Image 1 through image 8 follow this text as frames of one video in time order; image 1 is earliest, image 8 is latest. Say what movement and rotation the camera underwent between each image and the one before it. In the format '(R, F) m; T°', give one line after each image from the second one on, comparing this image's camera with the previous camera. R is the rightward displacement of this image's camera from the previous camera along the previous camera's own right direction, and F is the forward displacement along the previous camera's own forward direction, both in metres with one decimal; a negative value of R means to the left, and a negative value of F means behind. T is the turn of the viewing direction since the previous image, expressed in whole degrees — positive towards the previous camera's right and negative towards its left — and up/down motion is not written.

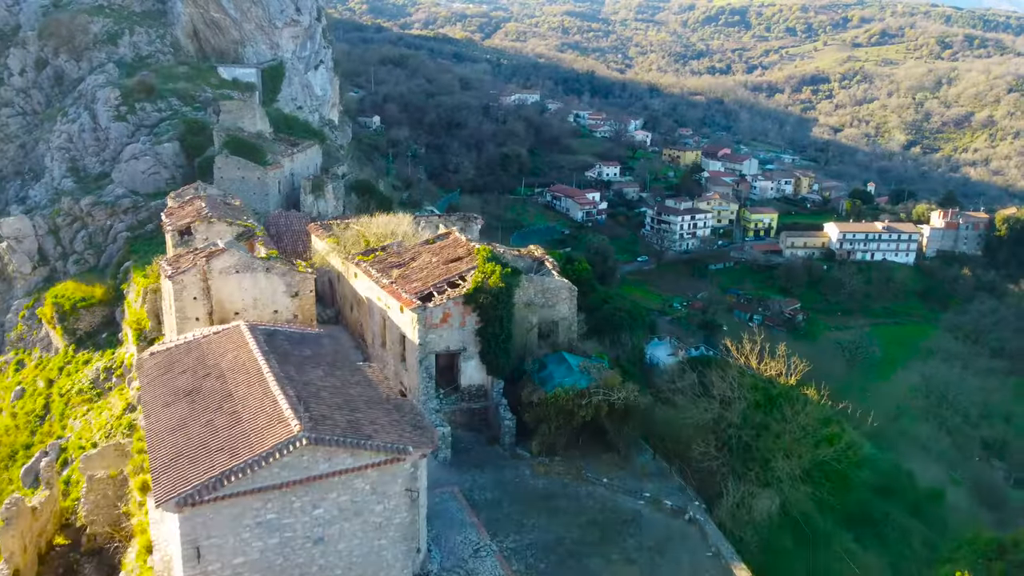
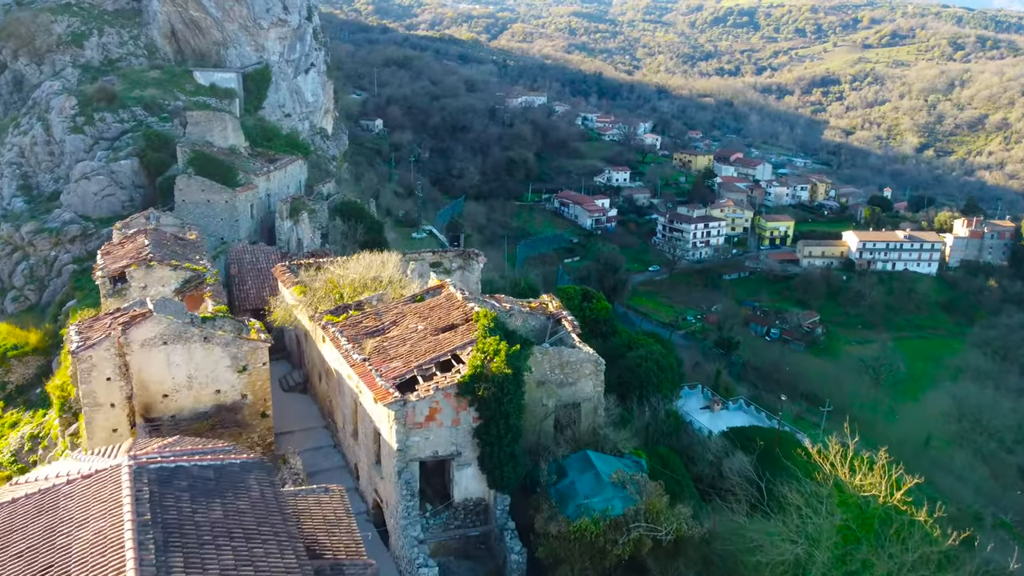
(0.0, +3.0) m; 0°
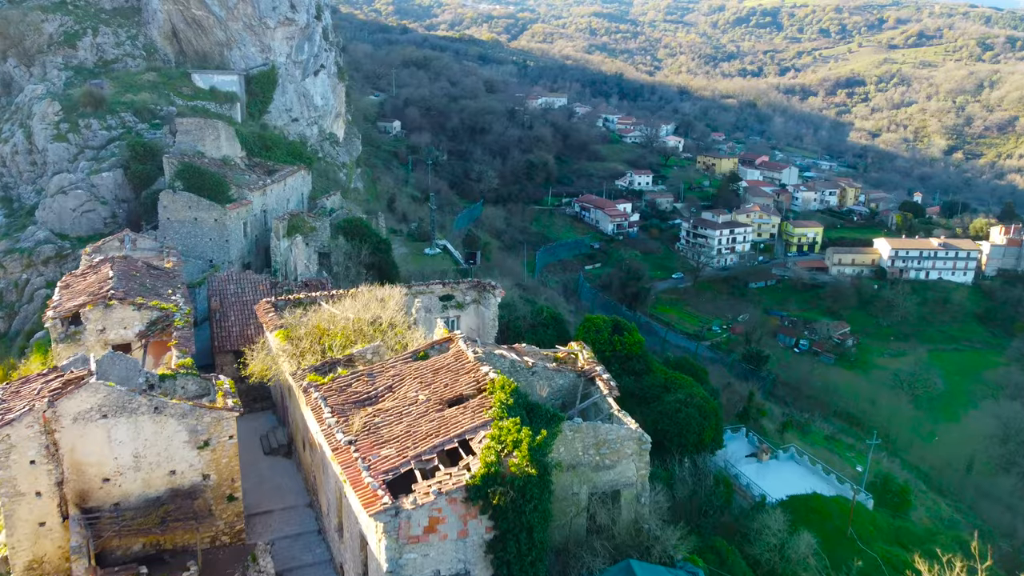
(-0.1, +2.1) m; -1°
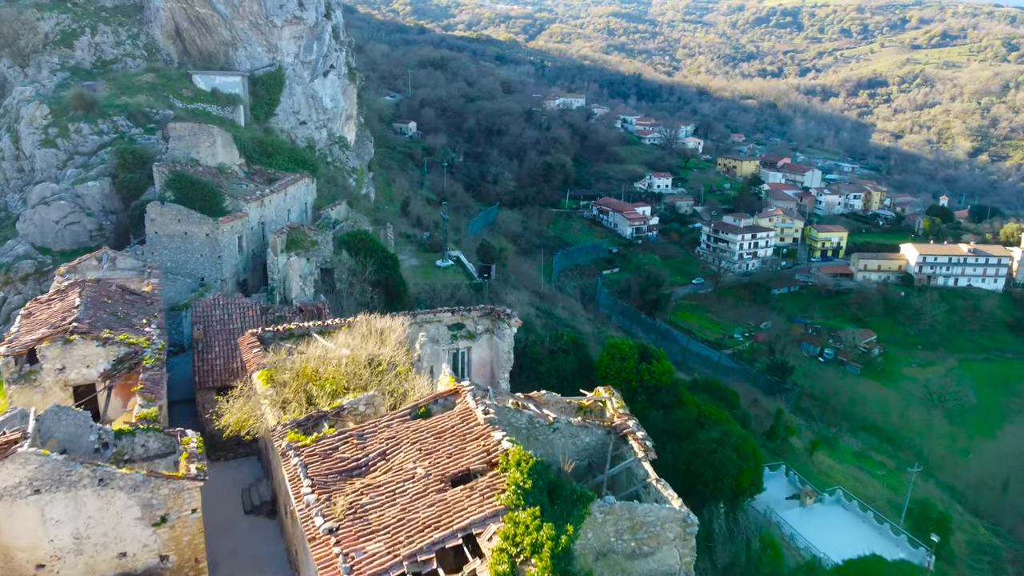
(0.0, +1.5) m; -1°
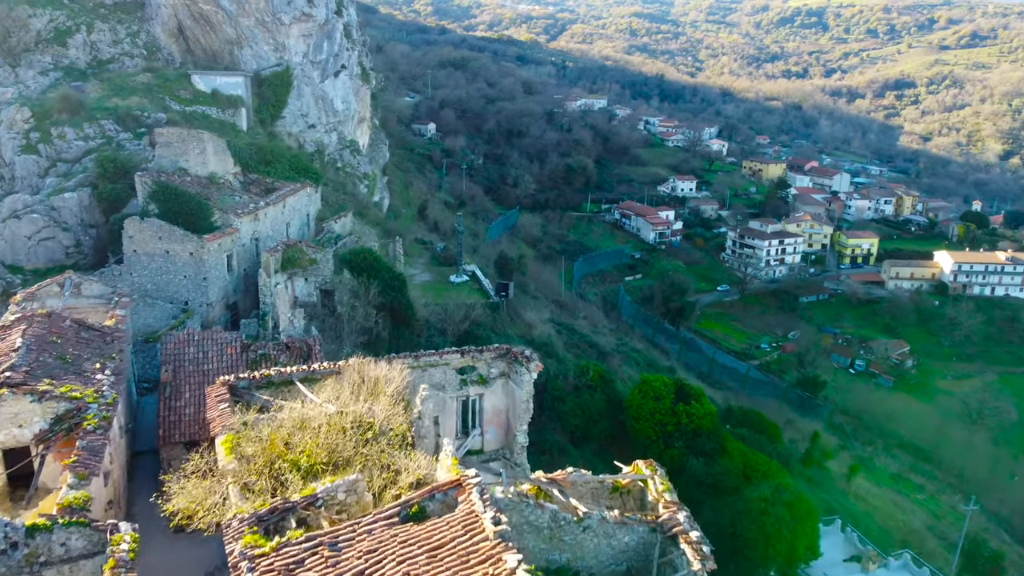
(0.0, +1.8) m; -1°
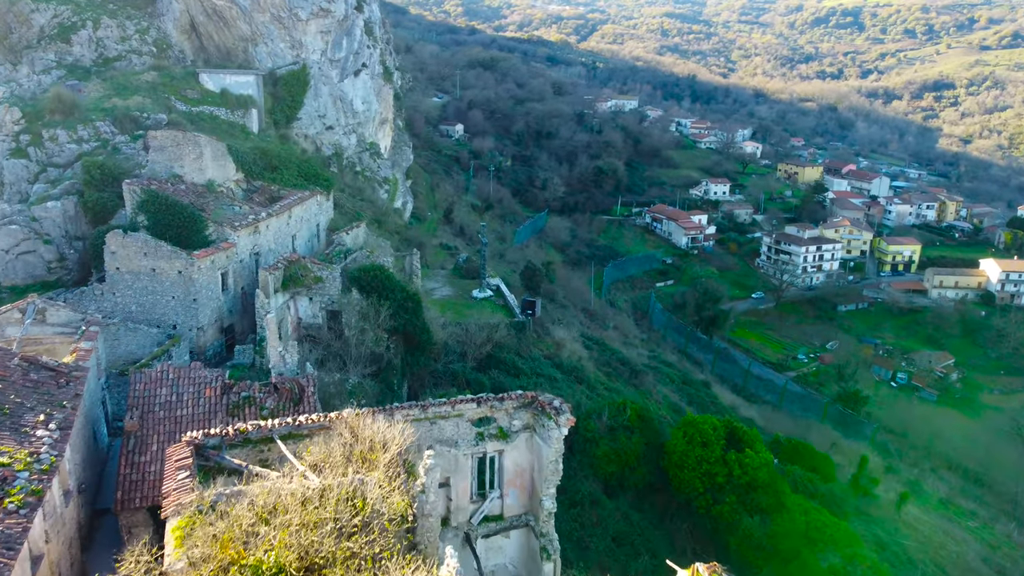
(0.0, +1.7) m; -2°
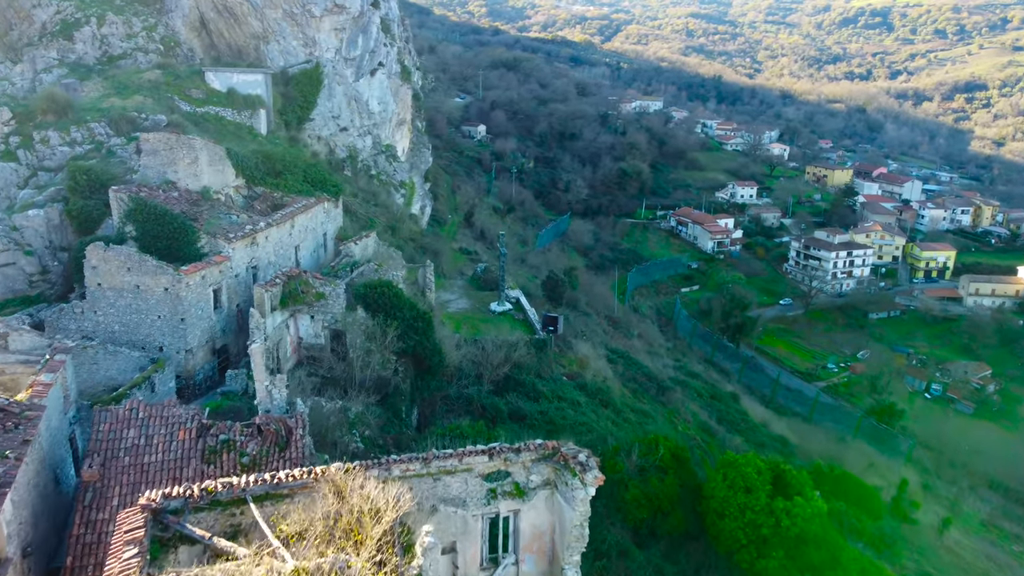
(0.0, +1.3) m; -2°
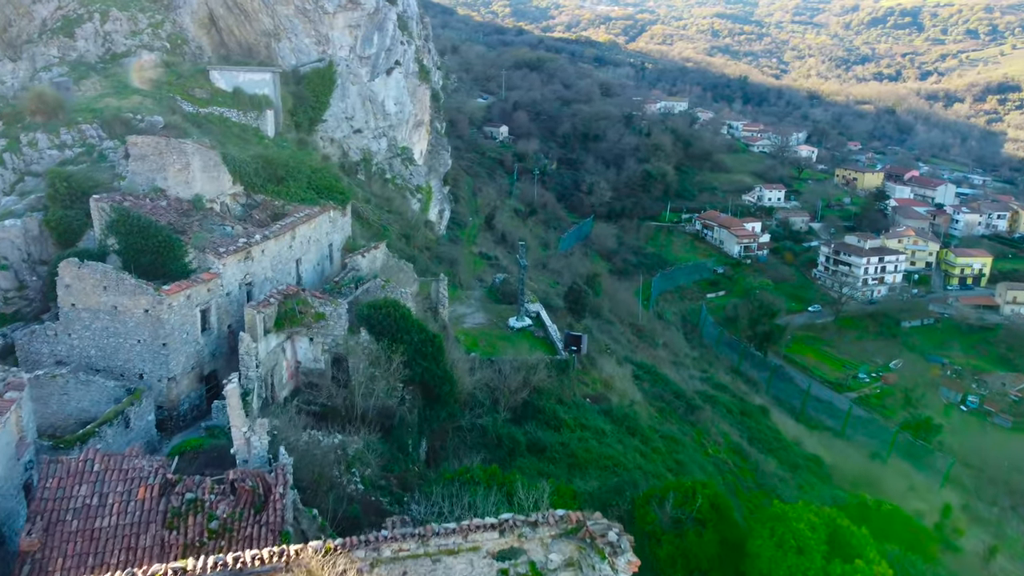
(0.0, +1.3) m; -2°
